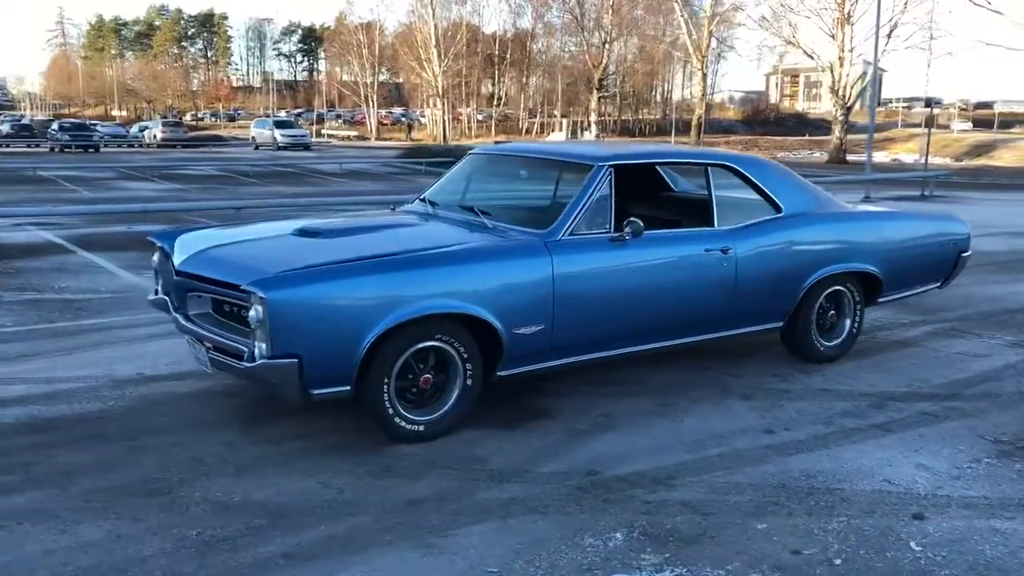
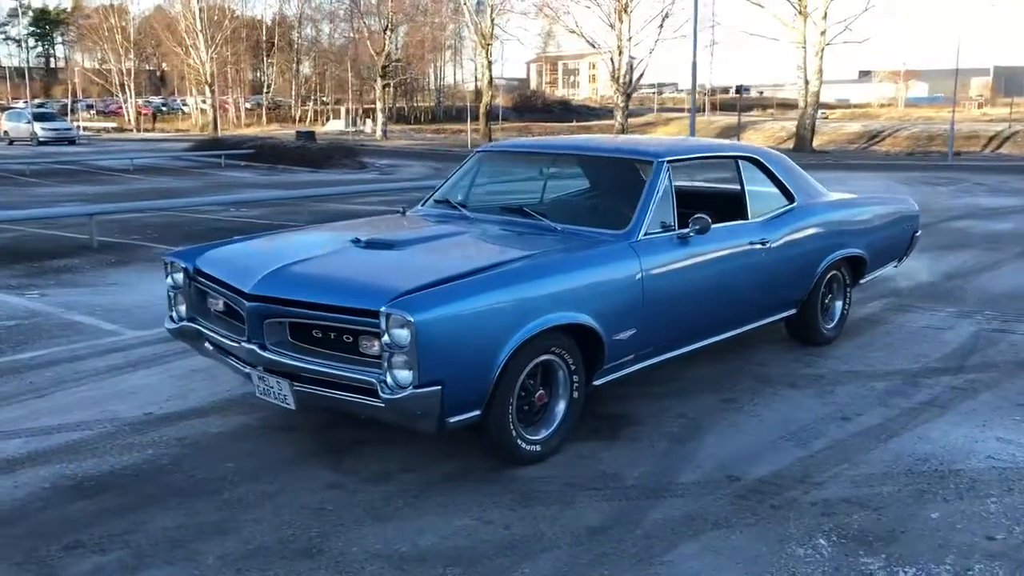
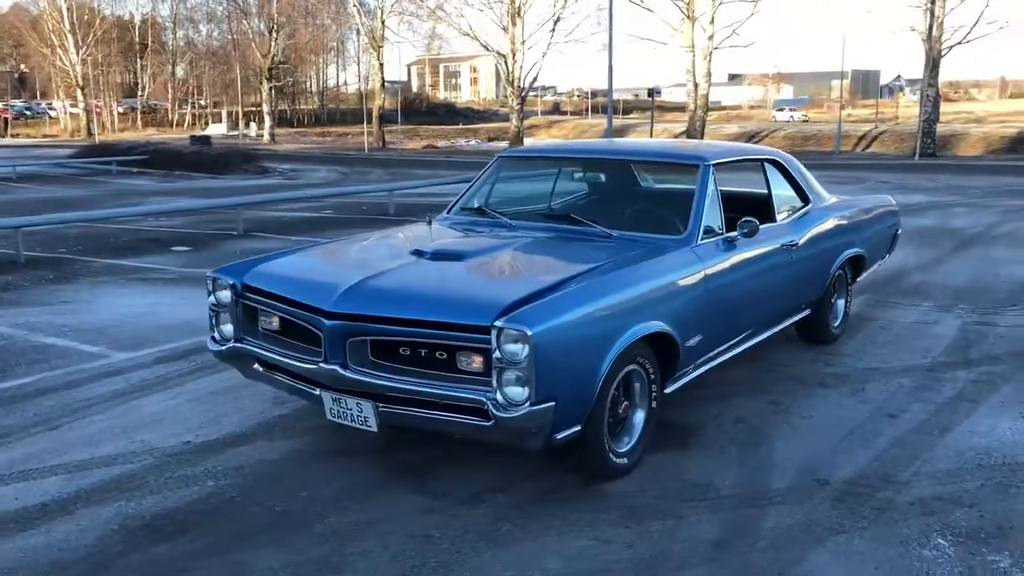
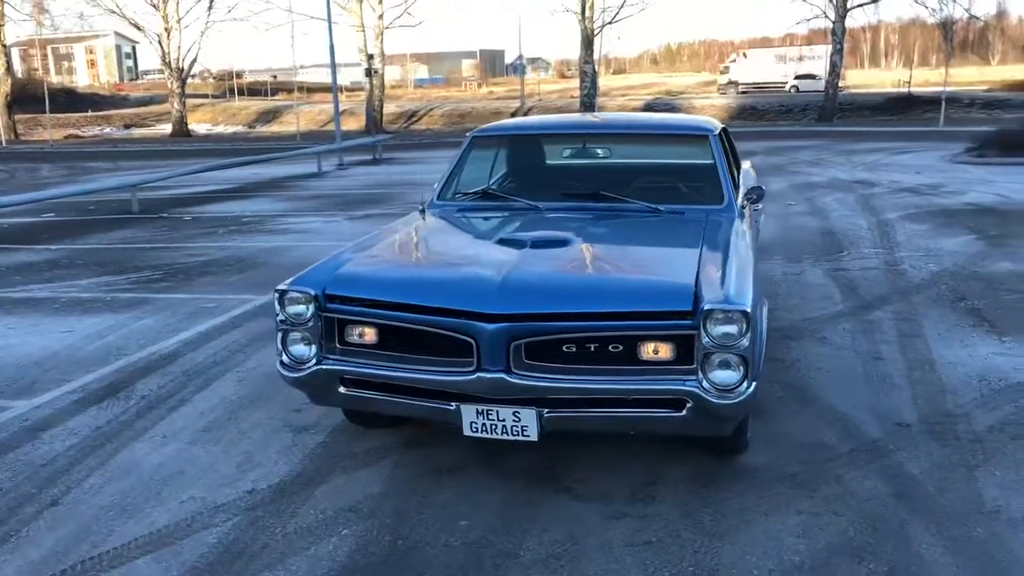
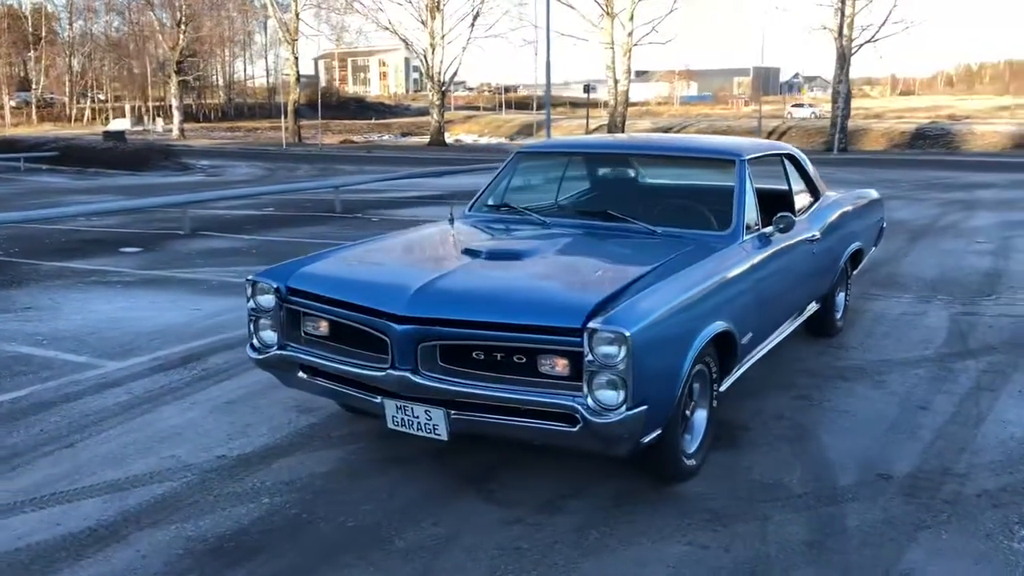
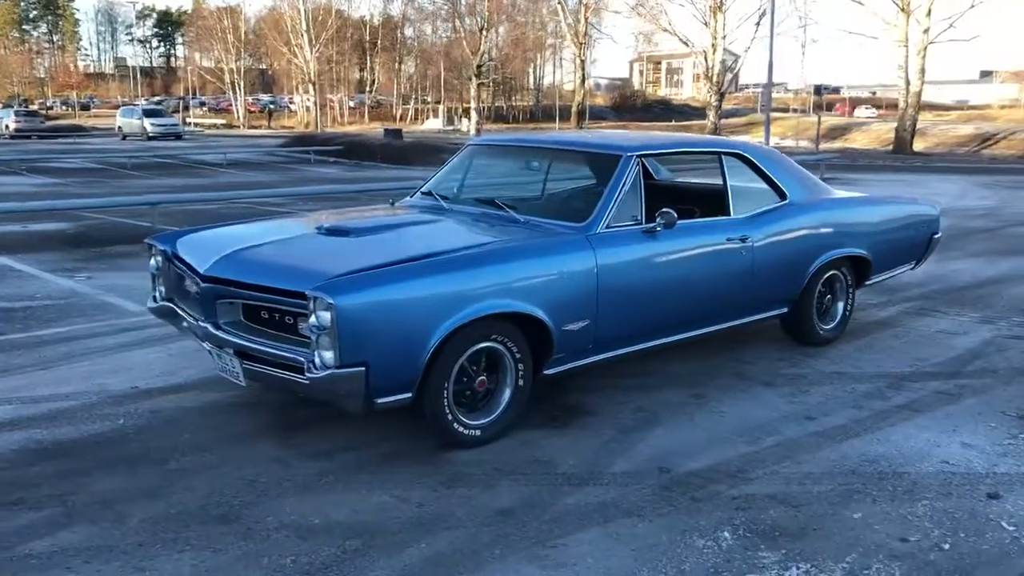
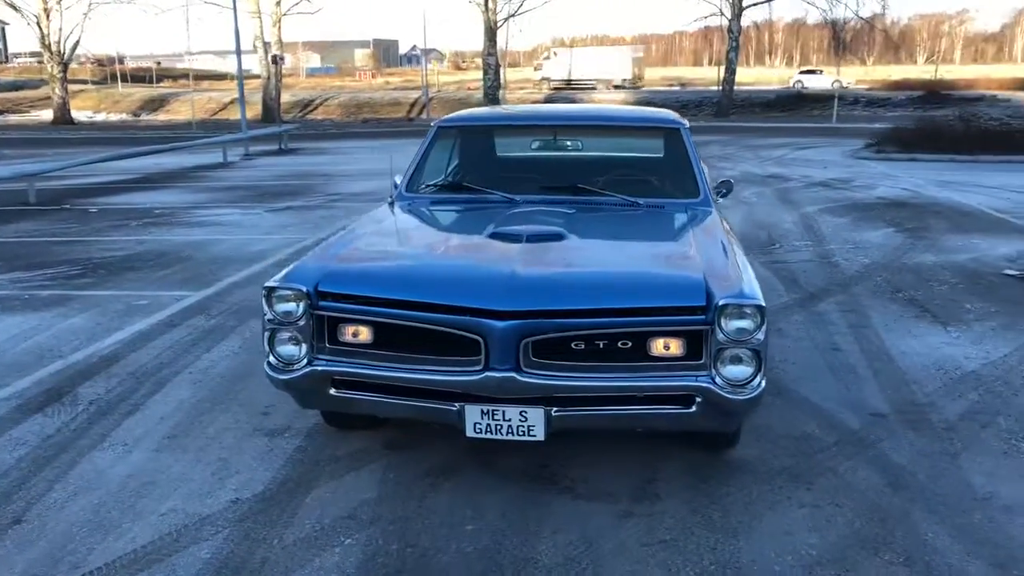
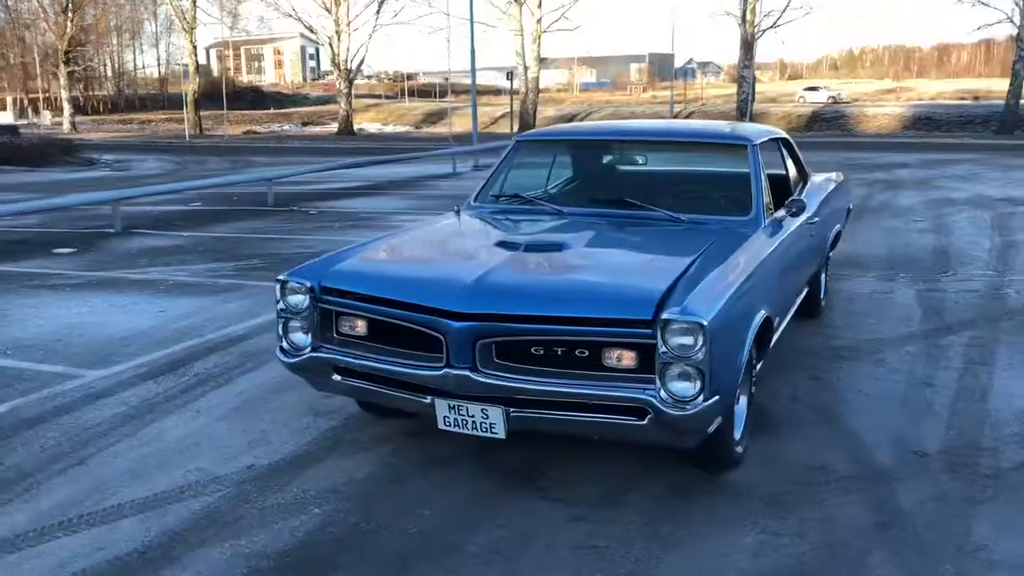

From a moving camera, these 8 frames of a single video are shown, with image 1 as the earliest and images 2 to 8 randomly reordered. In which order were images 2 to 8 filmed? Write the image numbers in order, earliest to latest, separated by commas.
6, 2, 3, 5, 8, 4, 7
